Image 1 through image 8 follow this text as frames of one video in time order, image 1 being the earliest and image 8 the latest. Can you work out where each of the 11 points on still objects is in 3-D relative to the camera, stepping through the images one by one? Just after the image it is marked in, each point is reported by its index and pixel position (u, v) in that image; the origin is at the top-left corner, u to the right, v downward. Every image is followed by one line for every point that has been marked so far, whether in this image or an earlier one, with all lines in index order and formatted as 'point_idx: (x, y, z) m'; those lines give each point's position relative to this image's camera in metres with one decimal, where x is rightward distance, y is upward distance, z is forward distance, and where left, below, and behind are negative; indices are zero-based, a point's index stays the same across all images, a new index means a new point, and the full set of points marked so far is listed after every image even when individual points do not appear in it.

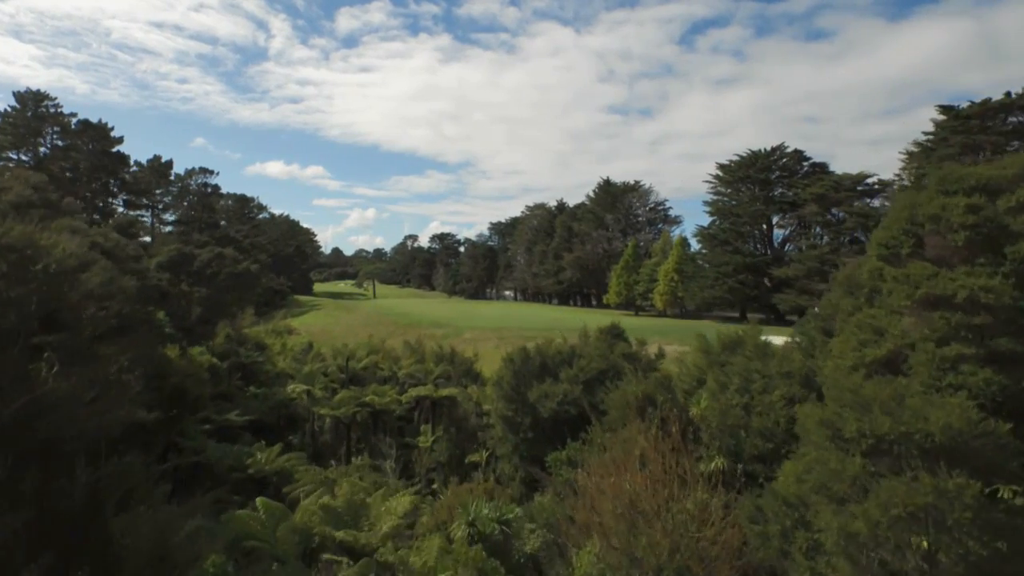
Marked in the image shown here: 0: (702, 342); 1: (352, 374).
0: (+4.1, -1.2, +13.4) m
1: (-5.0, -2.7, +19.1) m
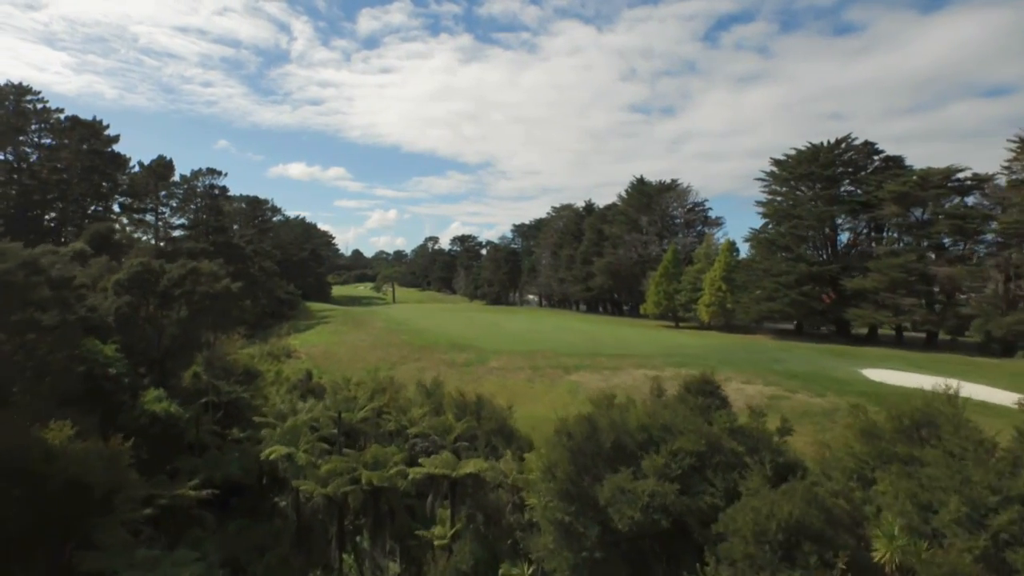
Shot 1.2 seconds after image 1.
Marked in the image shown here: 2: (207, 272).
0: (+5.0, -1.9, +8.9) m
1: (-4.0, -3.4, +14.9) m
2: (-9.9, +0.5, +20.0) m
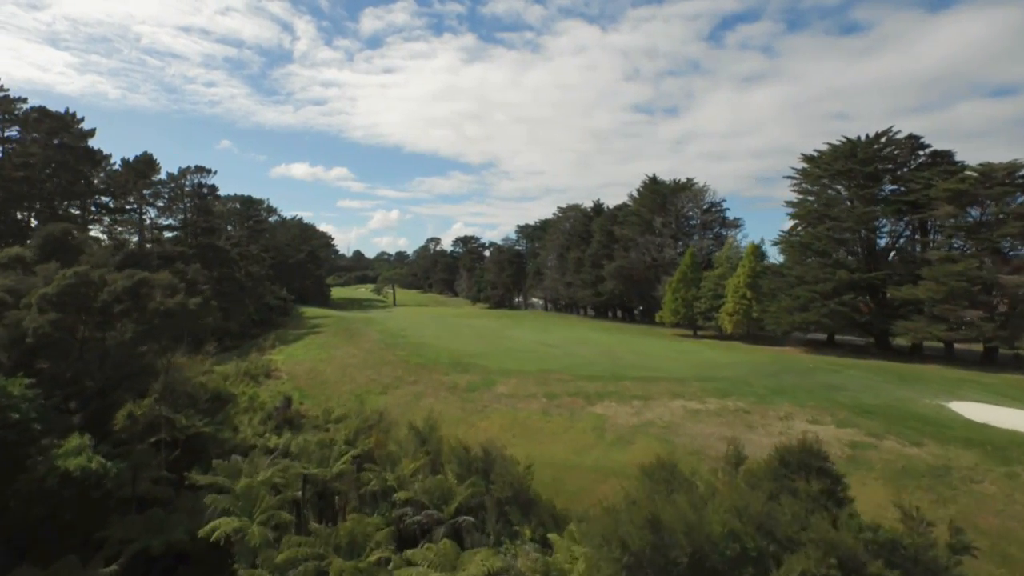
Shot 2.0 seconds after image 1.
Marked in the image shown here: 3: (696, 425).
0: (+5.3, -2.3, +5.7) m
1: (-3.6, -3.8, +11.7) m
2: (-9.5, +0.1, +16.8) m
3: (+4.4, -3.3, +15.0) m
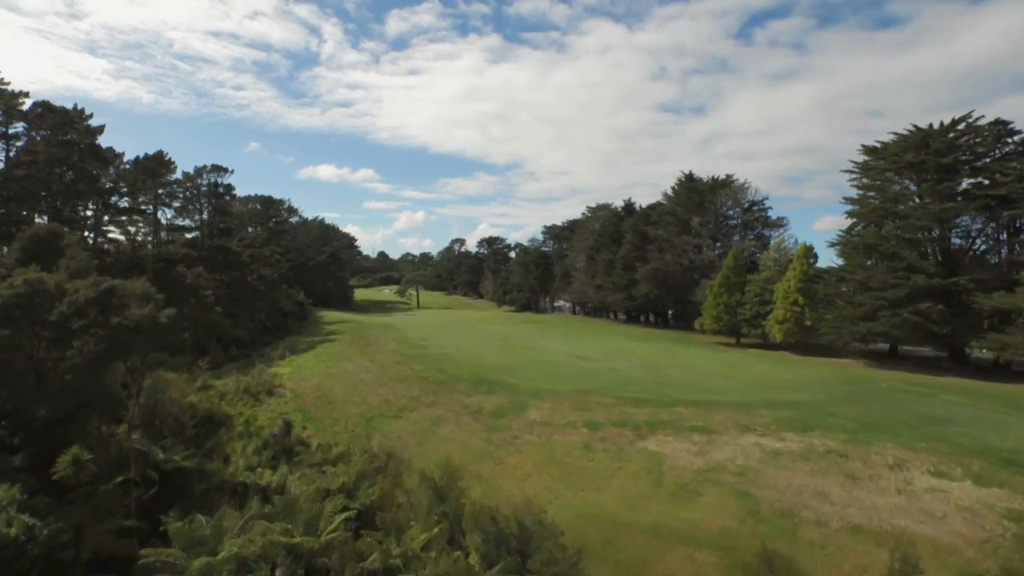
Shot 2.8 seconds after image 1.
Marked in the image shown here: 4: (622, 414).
0: (+5.6, -2.5, +2.7) m
1: (-3.0, -4.0, +9.0) m
2: (-8.7, -0.1, +14.3) m
3: (+5.2, -3.6, +12.0) m
4: (+3.0, -3.4, +16.8) m
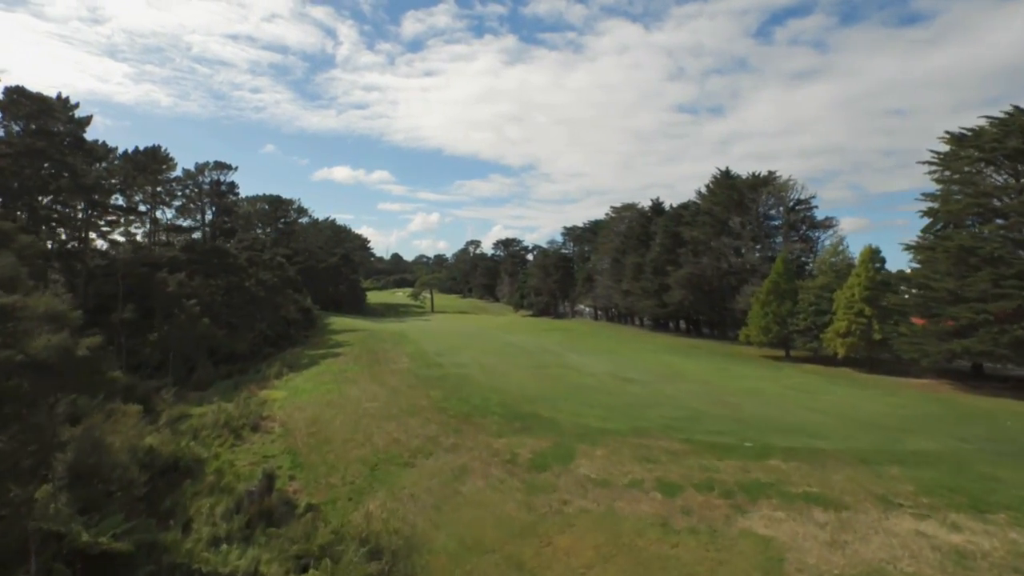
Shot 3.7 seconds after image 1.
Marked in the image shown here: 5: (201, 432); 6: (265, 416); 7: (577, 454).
0: (+6.3, -2.8, -1.4) m
1: (-2.3, -4.3, +5.1) m
2: (-7.8, -0.4, +10.6) m
3: (+6.0, -3.9, +7.9) m
4: (+3.9, -3.8, +12.8) m
5: (-8.4, -3.9, +16.6) m
6: (-7.3, -3.8, +18.2) m
7: (+1.5, -3.7, +14.1) m
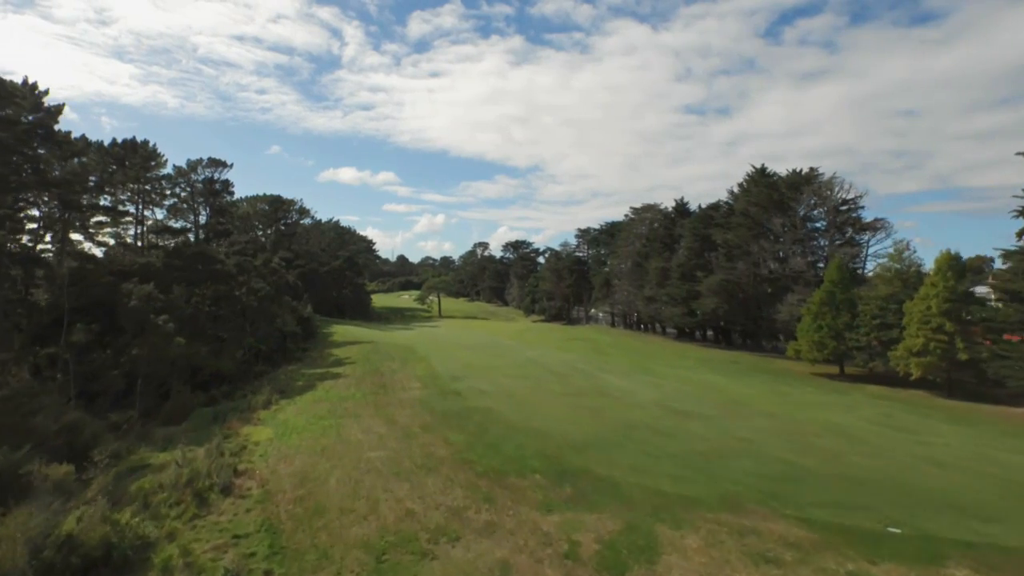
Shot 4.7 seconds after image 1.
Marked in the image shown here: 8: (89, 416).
0: (+7.1, -3.2, -5.5) m
1: (-1.3, -4.8, +1.1) m
2: (-6.8, -0.8, +6.7) m
3: (+7.0, -4.3, +3.8) m
4: (+4.9, -4.2, +8.8) m
5: (-7.4, -4.3, +12.7) m
6: (-6.3, -4.2, +14.3) m
7: (+2.5, -4.1, +10.1) m
8: (-11.8, -3.6, +17.3) m
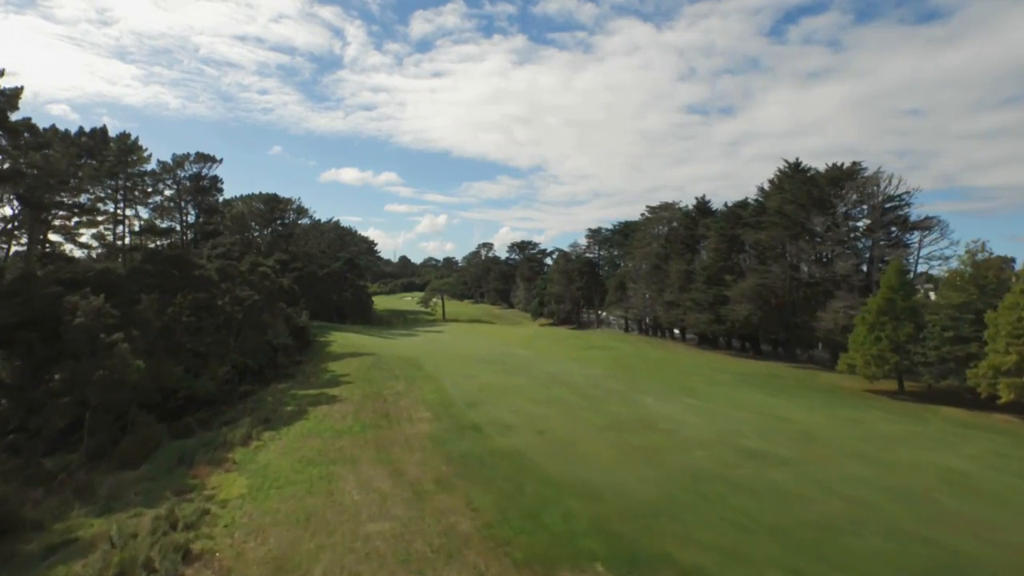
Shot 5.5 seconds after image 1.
0: (+7.9, -3.5, -9.2) m
1: (-0.5, -5.1, -2.6) m
2: (-6.0, -1.2, +3.0) m
3: (+7.8, -4.7, +0.1) m
4: (+5.7, -4.5, +5.1) m
5: (-6.5, -4.6, +9.0) m
6: (-5.4, -4.6, +10.5) m
7: (+3.3, -4.4, +6.3) m
8: (-11.0, -3.9, +13.6) m
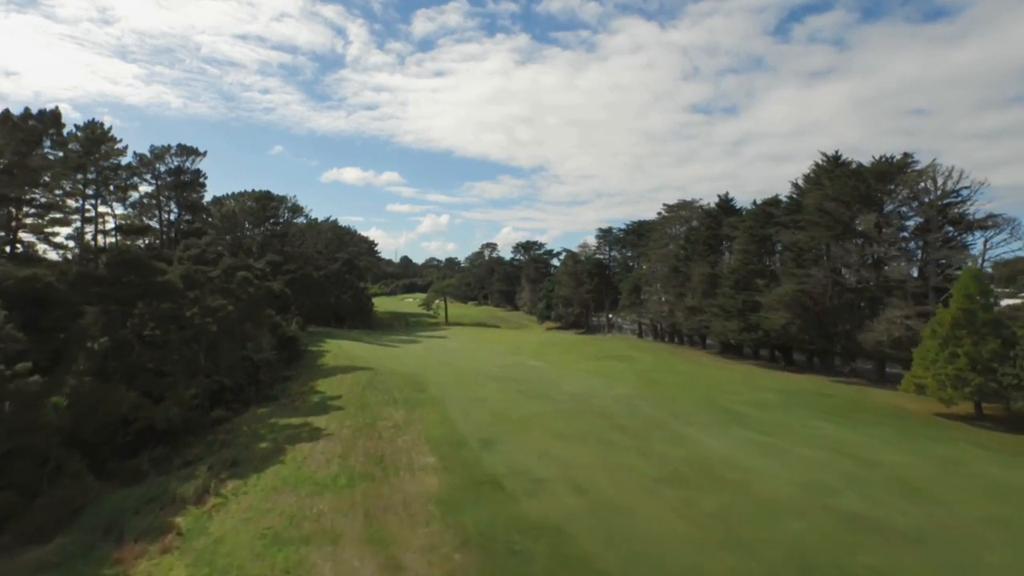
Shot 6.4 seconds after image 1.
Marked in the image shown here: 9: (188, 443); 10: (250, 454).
0: (+8.5, -3.9, -13.2) m
1: (+0.1, -5.4, -6.6) m
2: (-5.4, -1.5, -1.0) m
3: (+8.4, -5.0, -3.9) m
4: (+6.4, -4.9, +1.1) m
5: (-5.9, -5.0, +5.1) m
6: (-4.8, -4.9, +6.6) m
7: (+3.9, -4.8, +2.3) m
8: (-10.3, -4.2, +9.7) m
9: (-10.2, -4.7, +19.4) m
10: (-7.4, -4.6, +17.6) m
